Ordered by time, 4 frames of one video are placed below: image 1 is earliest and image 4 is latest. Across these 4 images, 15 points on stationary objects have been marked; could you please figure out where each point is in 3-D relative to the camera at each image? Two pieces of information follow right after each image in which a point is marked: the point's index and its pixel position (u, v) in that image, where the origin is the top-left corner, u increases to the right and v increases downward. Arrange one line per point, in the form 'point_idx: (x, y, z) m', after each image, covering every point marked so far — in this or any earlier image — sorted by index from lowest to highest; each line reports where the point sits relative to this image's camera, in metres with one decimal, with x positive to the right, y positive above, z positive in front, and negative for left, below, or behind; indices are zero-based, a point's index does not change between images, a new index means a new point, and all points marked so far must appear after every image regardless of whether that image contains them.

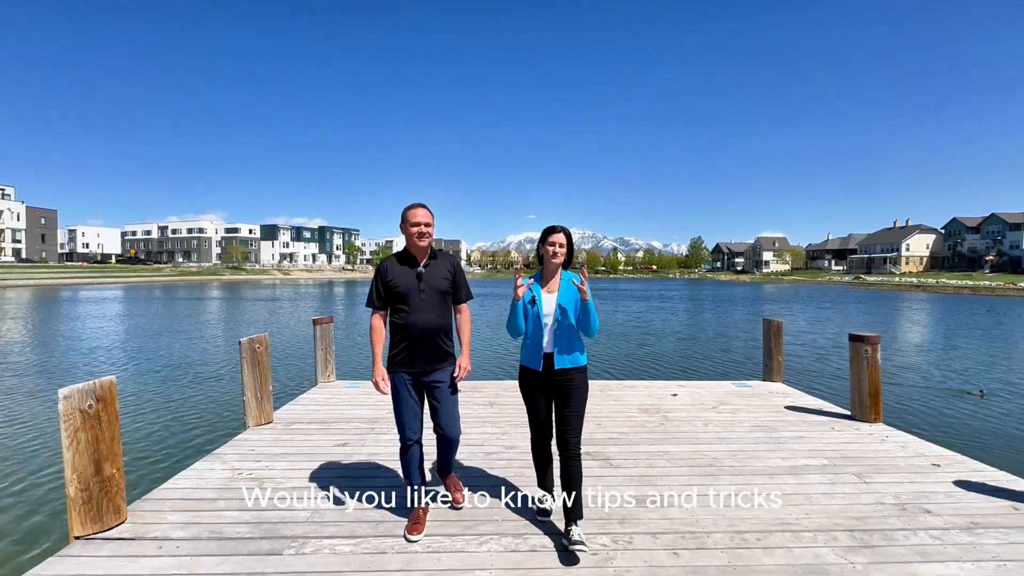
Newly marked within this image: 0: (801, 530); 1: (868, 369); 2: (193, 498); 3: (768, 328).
0: (+1.8, -1.5, +3.1) m
1: (+3.8, -0.9, +5.2) m
2: (-2.3, -1.5, +3.5) m
3: (+3.8, -0.6, +7.2) m
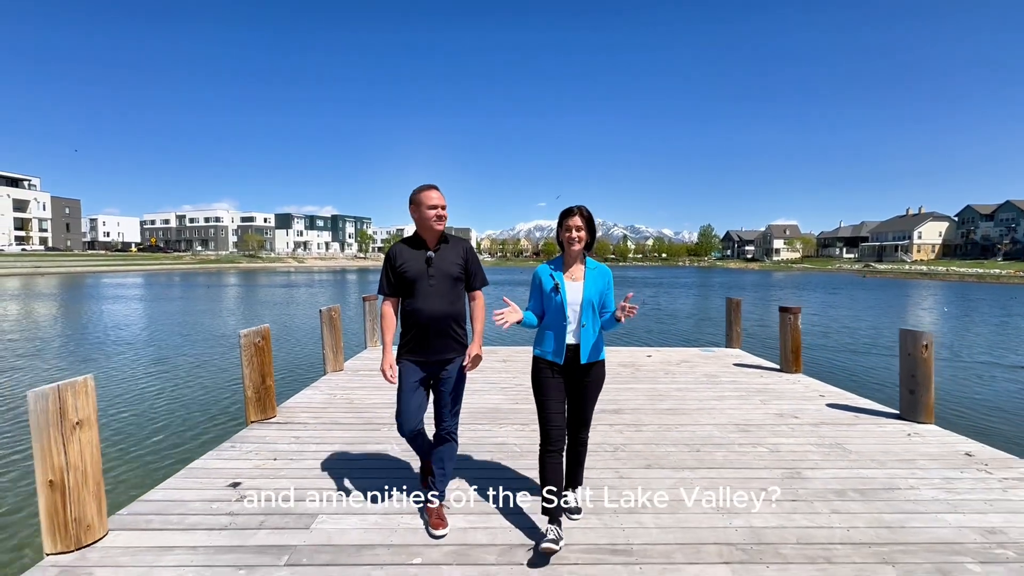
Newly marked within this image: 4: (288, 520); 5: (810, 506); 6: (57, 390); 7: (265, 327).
0: (+1.9, -1.4, +4.8) m
1: (+4.0, -0.6, +6.9) m
2: (-2.2, -1.3, +5.3) m
3: (+4.0, -0.3, +8.9) m
4: (-1.4, -1.5, +3.0) m
5: (+2.0, -1.5, +3.2) m
6: (-2.5, -0.6, +2.6) m
7: (-2.5, -0.4, +4.9) m
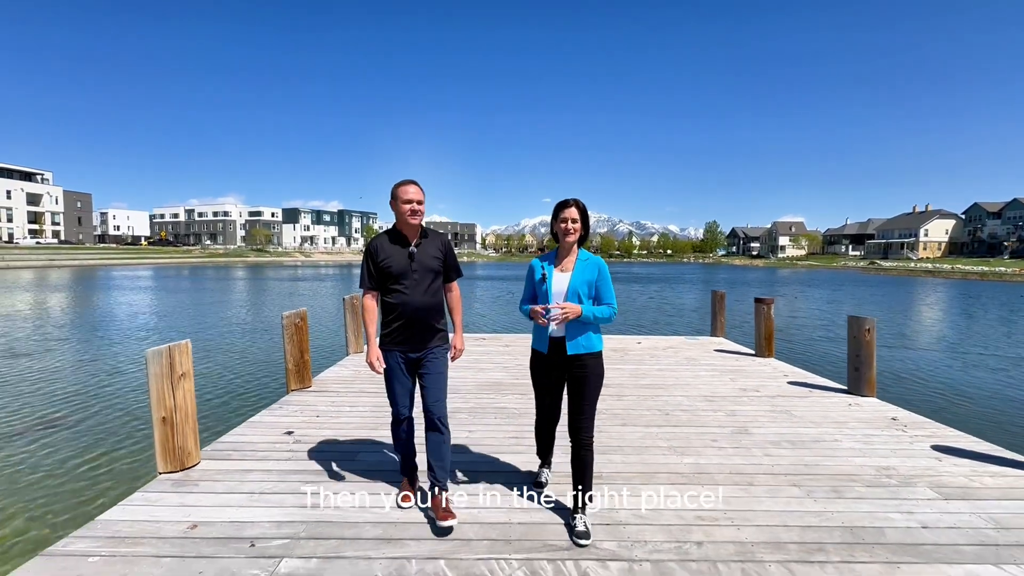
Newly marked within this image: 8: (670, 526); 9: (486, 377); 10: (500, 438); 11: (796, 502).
0: (+1.9, -1.3, +5.6) m
1: (+4.0, -0.5, +7.6) m
2: (-2.2, -1.2, +6.2) m
3: (+4.1, -0.2, +9.7) m
4: (-1.4, -1.4, +3.9) m
5: (+2.0, -1.4, +4.1) m
6: (-2.5, -0.4, +3.5) m
7: (-2.5, -0.3, +5.8) m
8: (+0.9, -1.4, +2.9) m
9: (-0.4, -1.2, +6.6) m
10: (-0.1, -1.4, +4.4) m
11: (+1.9, -1.4, +3.2) m
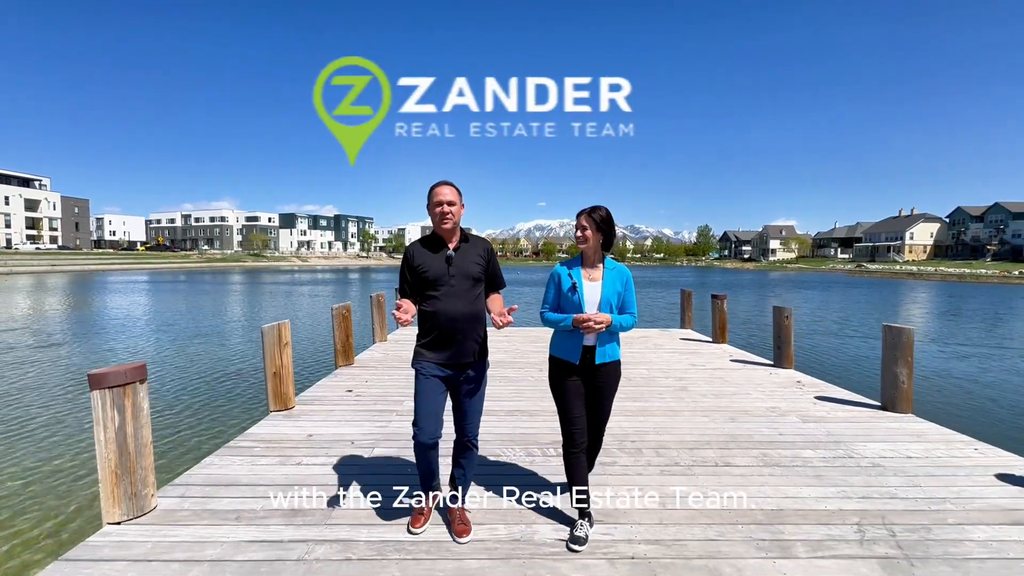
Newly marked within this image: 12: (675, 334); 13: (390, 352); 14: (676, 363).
0: (+1.9, -1.2, +7.2) m
1: (+4.0, -0.5, +9.3) m
2: (-2.2, -1.1, +7.7) m
3: (+4.0, -0.1, +11.3) m
4: (-1.4, -1.3, +5.4) m
5: (+2.0, -1.3, +5.7) m
6: (-2.5, -0.4, +5.0) m
7: (-2.5, -0.2, +7.3) m
8: (+1.0, -1.4, +4.5) m
9: (-0.4, -1.2, +8.2) m
10: (-0.1, -1.3, +6.0) m
11: (+1.9, -1.3, +4.8) m
12: (+3.5, -1.0, +10.4) m
13: (-2.1, -1.1, +8.3) m
14: (+2.6, -1.2, +7.6) m
